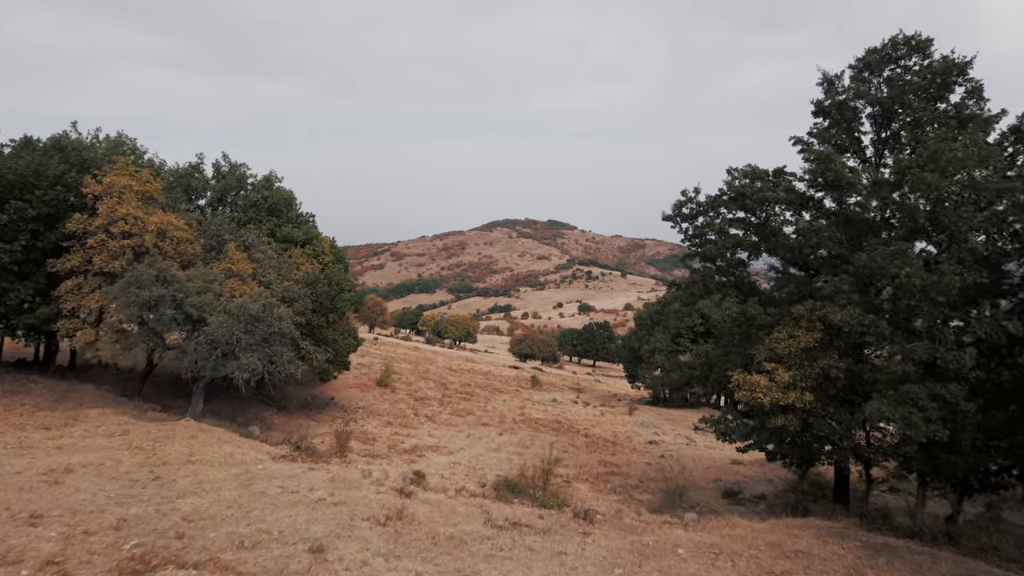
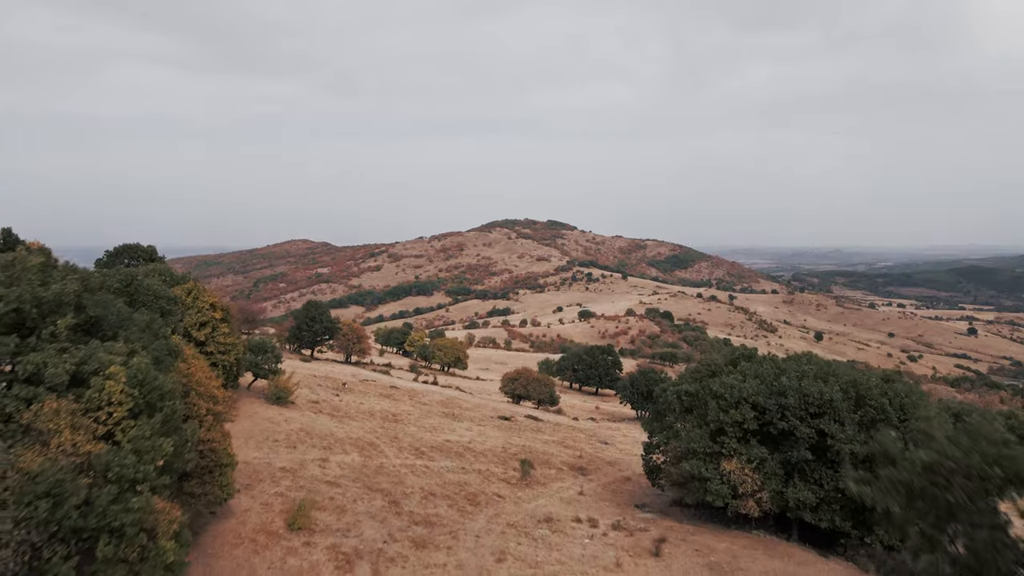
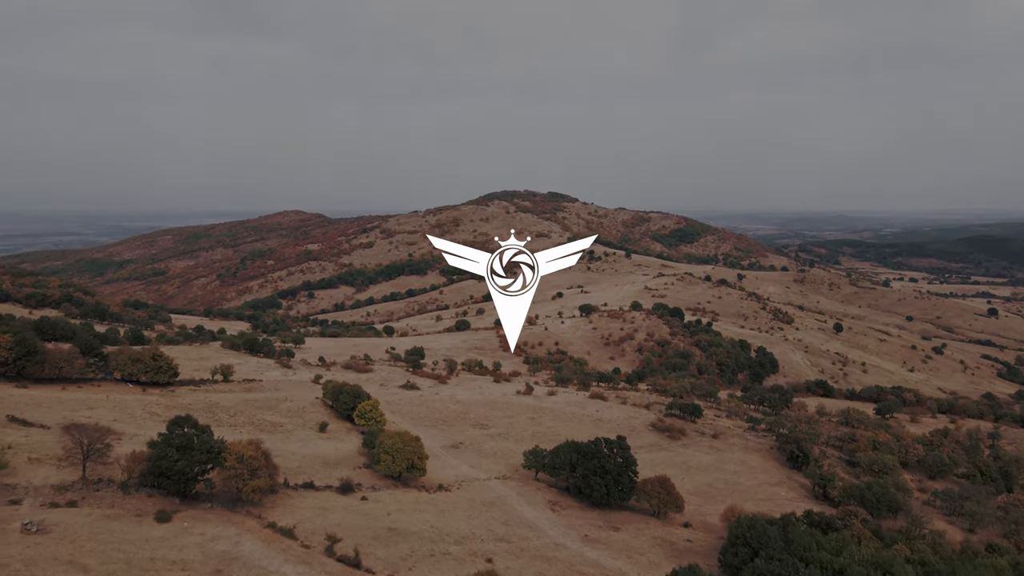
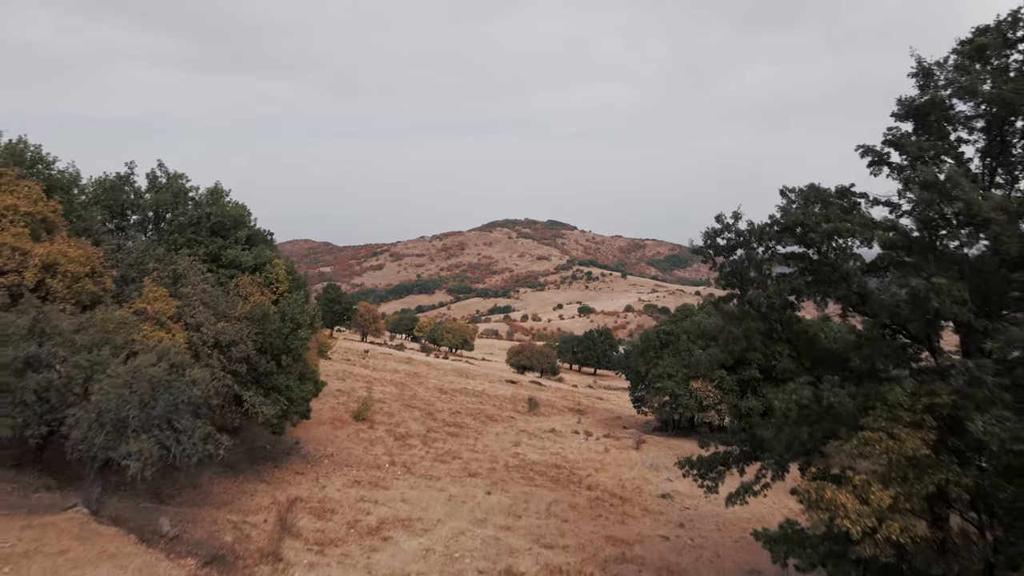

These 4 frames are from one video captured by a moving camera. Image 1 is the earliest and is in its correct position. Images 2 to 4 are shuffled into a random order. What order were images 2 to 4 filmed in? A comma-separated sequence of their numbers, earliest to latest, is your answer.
4, 2, 3
